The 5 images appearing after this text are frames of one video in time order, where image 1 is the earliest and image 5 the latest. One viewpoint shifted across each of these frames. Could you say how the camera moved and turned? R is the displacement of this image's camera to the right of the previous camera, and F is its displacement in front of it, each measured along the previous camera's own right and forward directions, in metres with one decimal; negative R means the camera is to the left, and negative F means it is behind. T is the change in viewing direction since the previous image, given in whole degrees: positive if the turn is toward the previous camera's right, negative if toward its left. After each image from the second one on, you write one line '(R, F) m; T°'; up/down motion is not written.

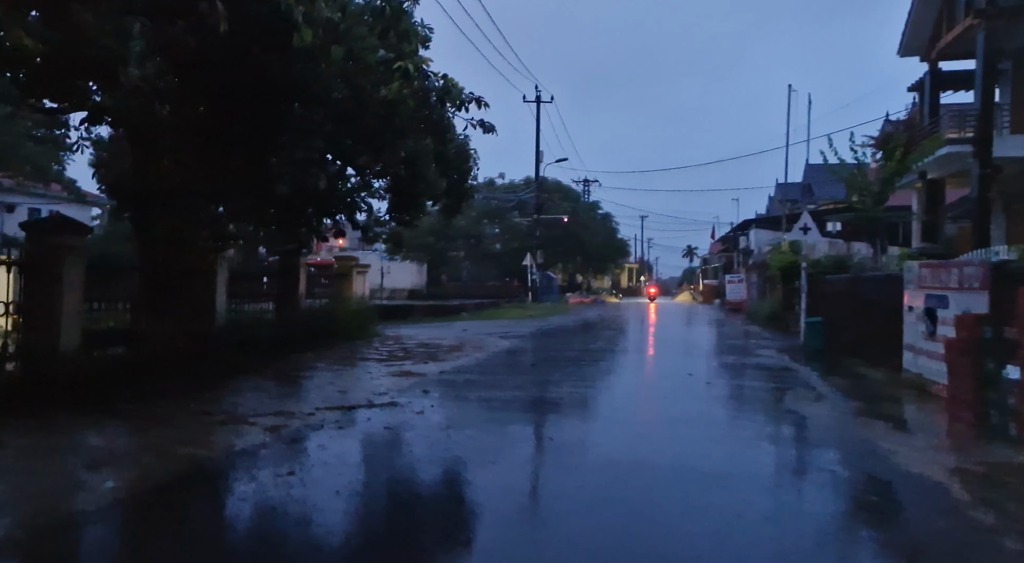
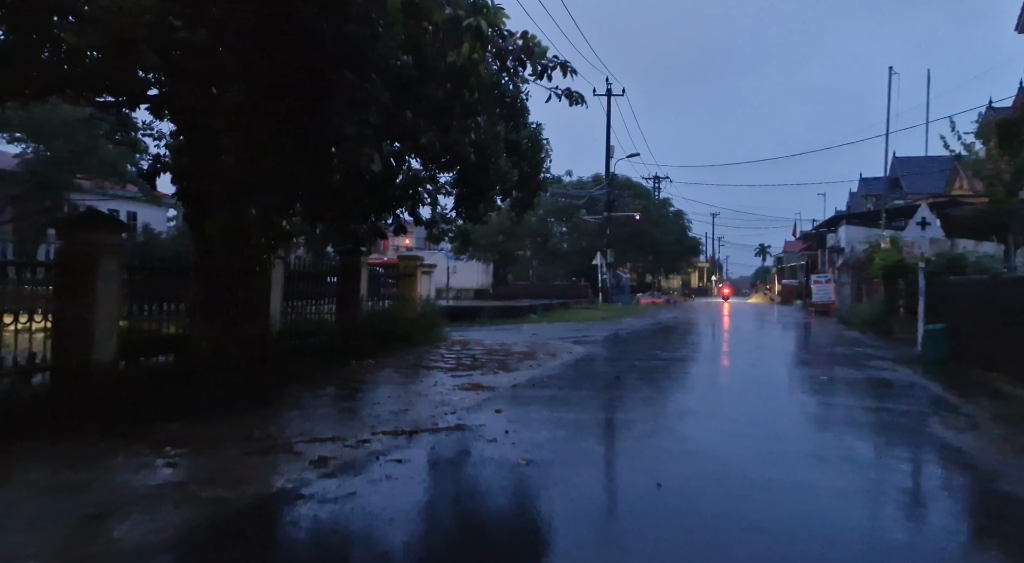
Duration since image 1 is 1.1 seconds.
(-0.2, +1.2) m; -5°
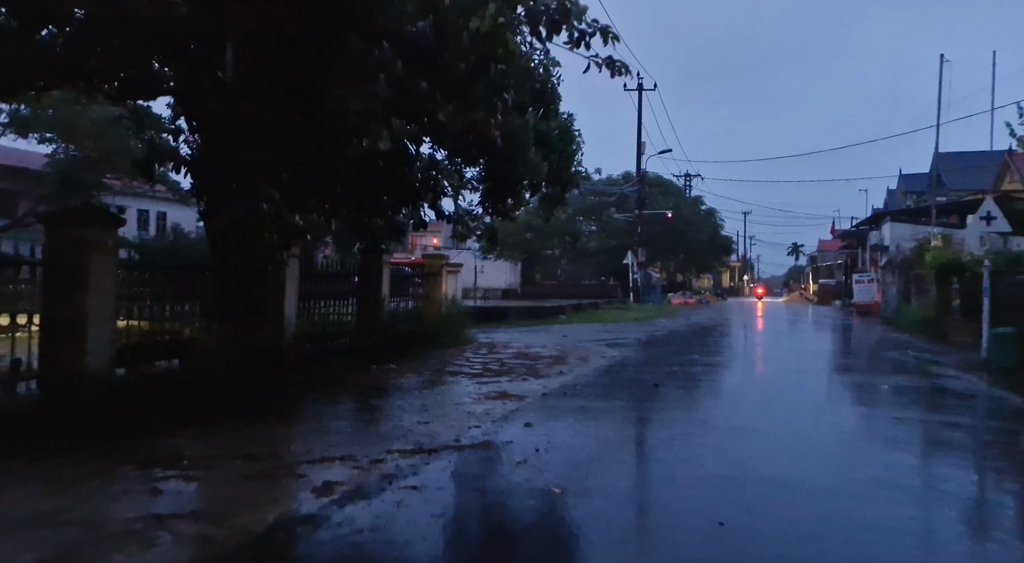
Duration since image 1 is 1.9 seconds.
(0.0, +0.8) m; -2°
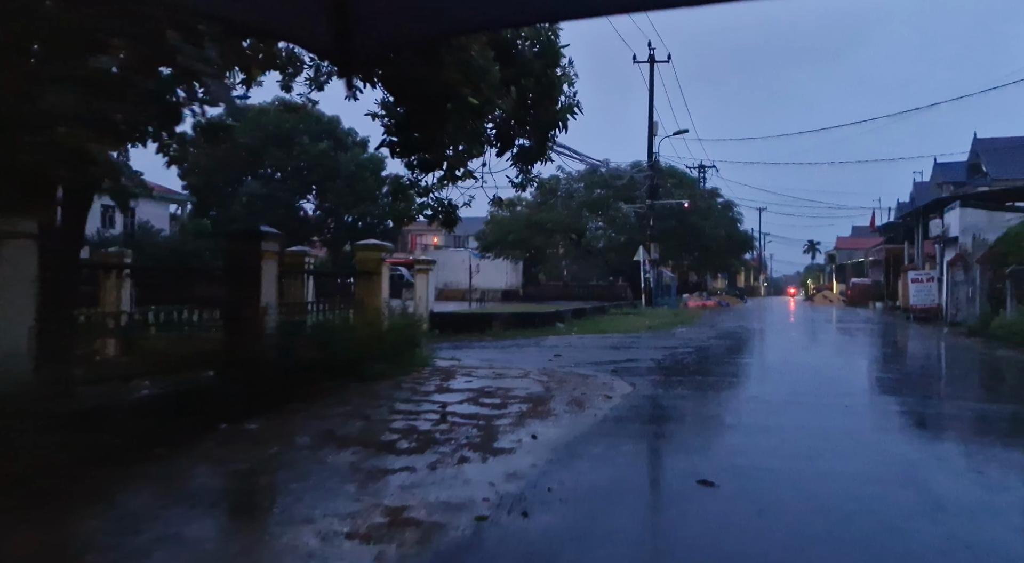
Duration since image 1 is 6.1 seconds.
(+0.6, +4.8) m; -1°
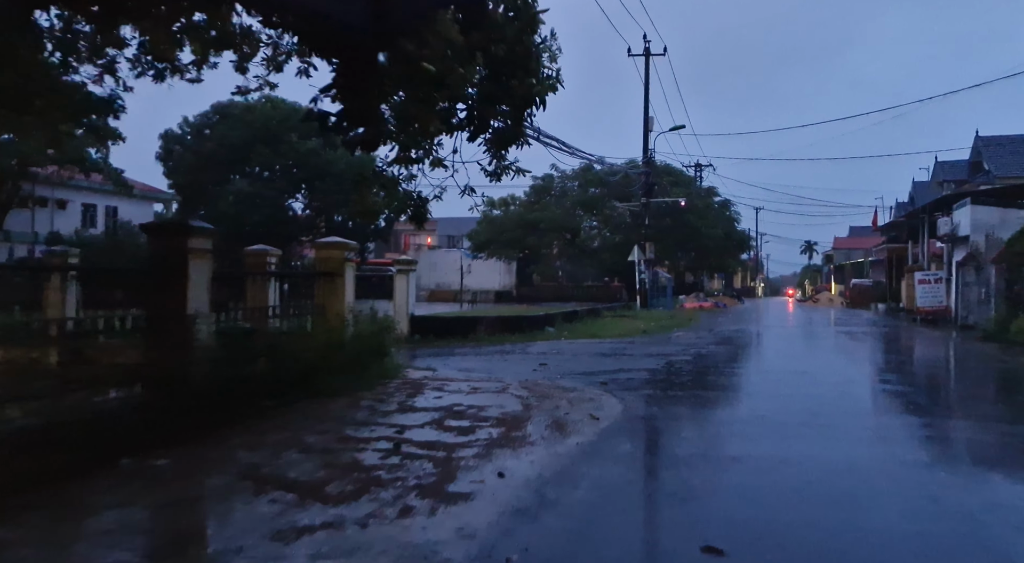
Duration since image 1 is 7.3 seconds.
(+0.3, +1.2) m; 0°
